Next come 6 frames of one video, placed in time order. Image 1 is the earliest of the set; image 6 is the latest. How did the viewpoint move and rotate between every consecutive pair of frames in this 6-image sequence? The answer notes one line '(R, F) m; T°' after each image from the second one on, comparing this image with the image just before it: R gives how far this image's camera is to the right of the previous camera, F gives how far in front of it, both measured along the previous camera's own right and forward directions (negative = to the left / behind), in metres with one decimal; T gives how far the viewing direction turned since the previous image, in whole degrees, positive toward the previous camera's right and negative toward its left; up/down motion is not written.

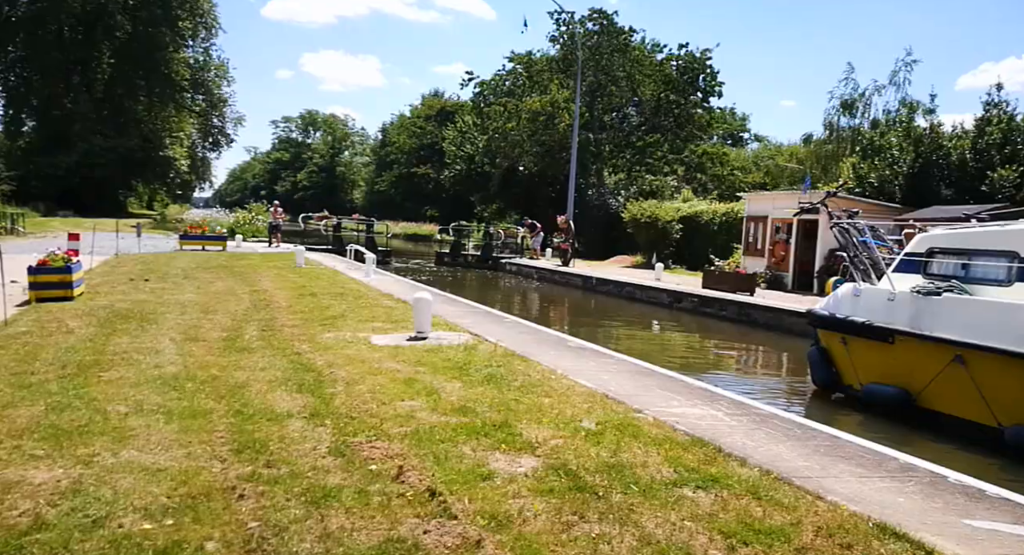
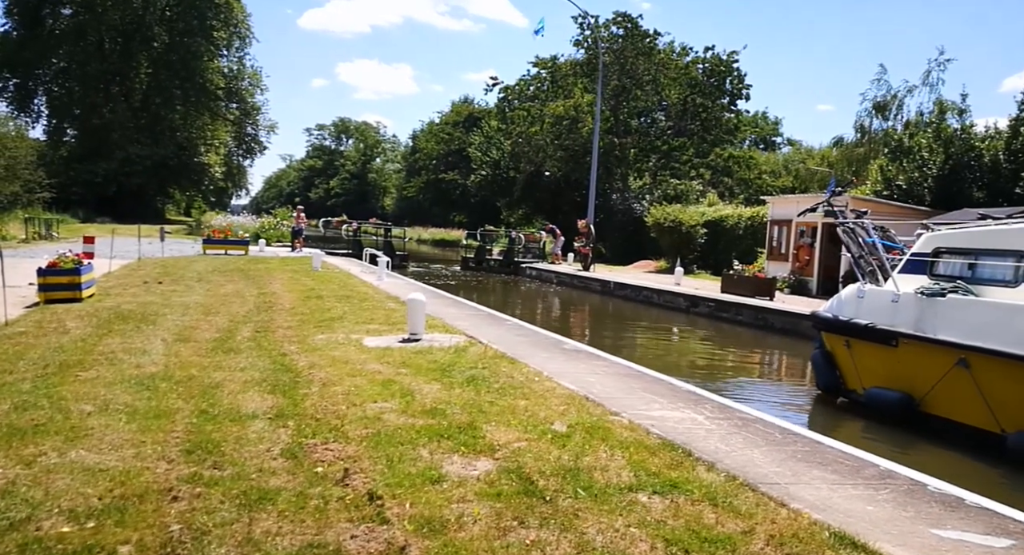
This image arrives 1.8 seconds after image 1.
(+0.5, +0.2) m; -2°
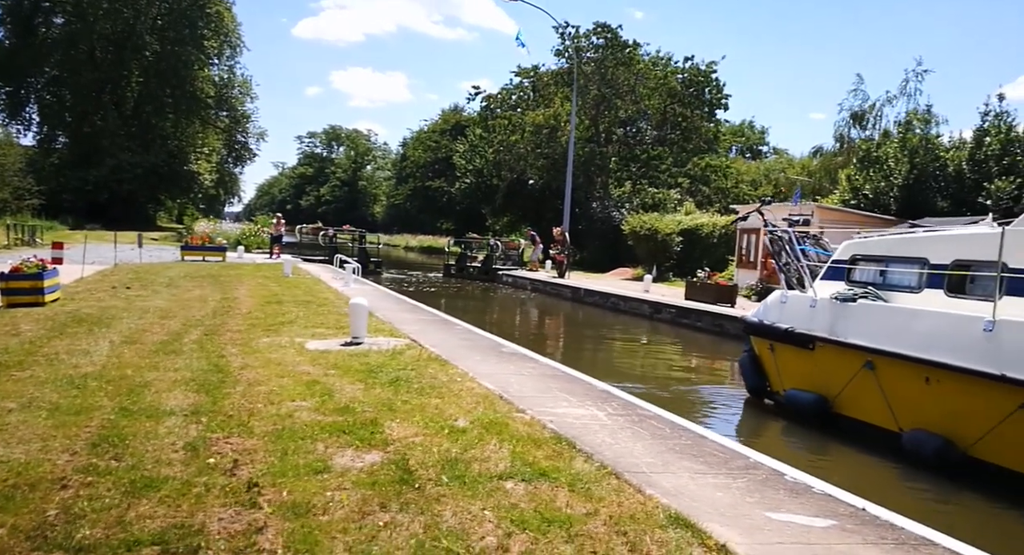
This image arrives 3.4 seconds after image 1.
(+0.7, -0.3) m; +1°
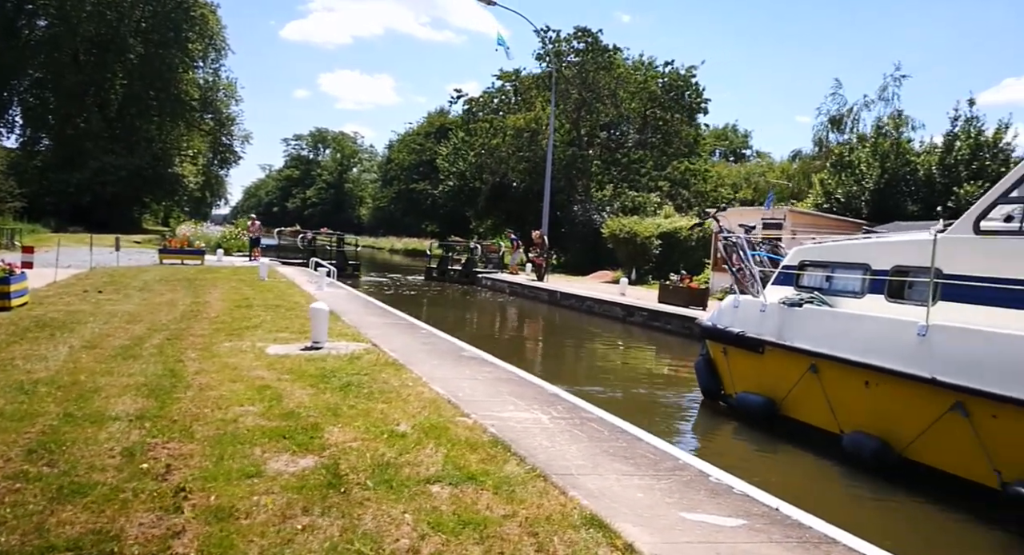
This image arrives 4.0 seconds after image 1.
(+0.4, -0.1) m; +1°
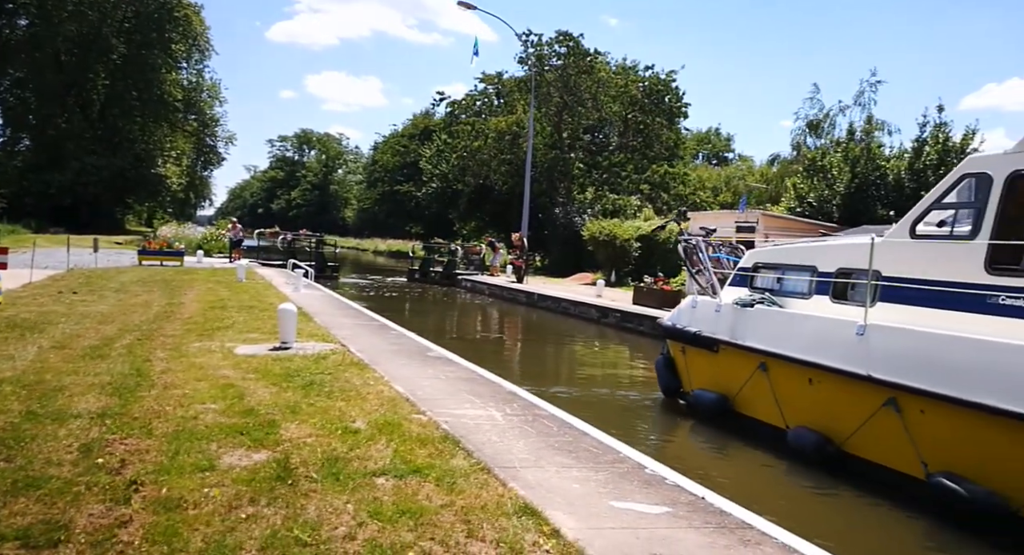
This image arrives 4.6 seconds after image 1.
(+0.3, -0.2) m; +1°
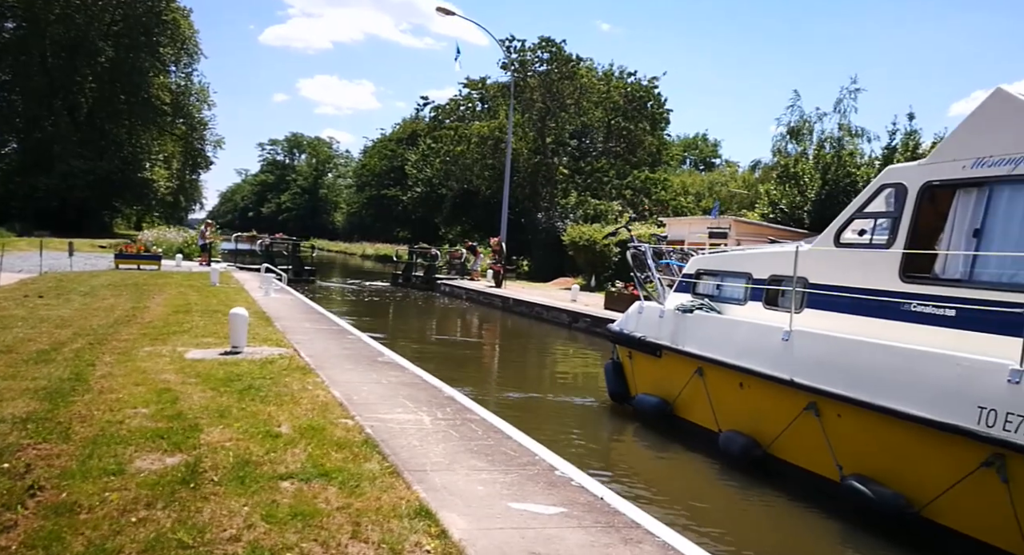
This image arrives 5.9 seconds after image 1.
(+0.6, -0.1) m; +1°
